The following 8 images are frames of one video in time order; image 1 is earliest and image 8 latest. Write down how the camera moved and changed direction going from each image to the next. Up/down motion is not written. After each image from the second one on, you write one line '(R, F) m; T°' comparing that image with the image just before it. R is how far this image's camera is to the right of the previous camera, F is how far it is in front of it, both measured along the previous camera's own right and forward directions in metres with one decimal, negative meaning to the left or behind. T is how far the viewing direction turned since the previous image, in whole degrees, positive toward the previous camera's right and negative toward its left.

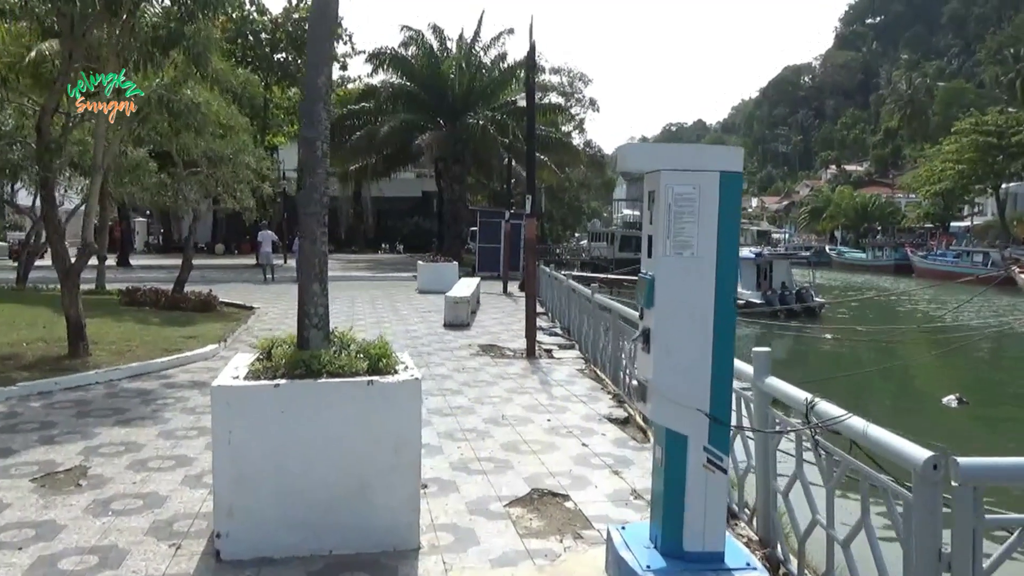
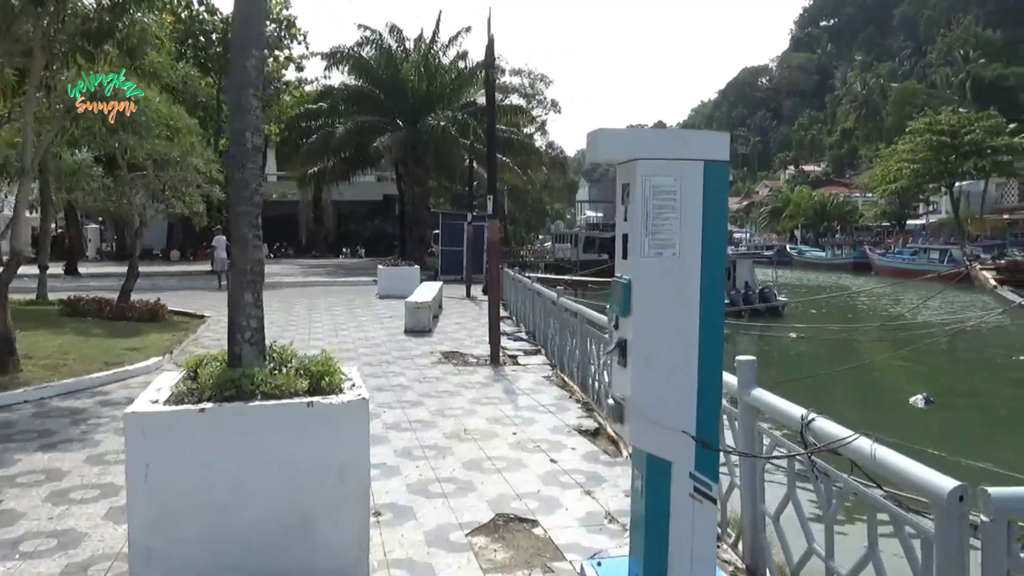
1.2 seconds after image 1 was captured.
(0.0, +0.5) m; +2°
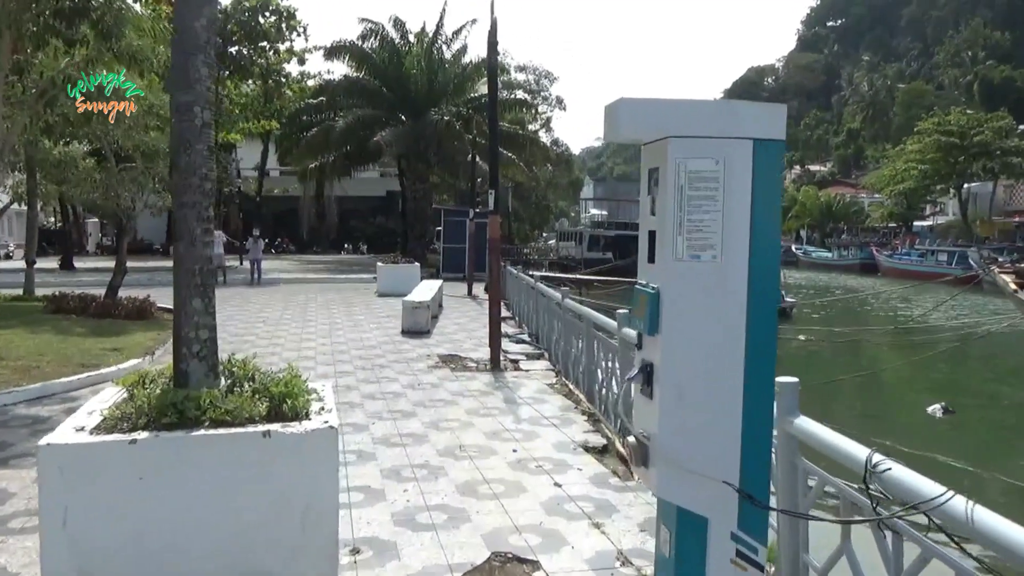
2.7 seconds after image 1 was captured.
(0.0, +0.7) m; 0°
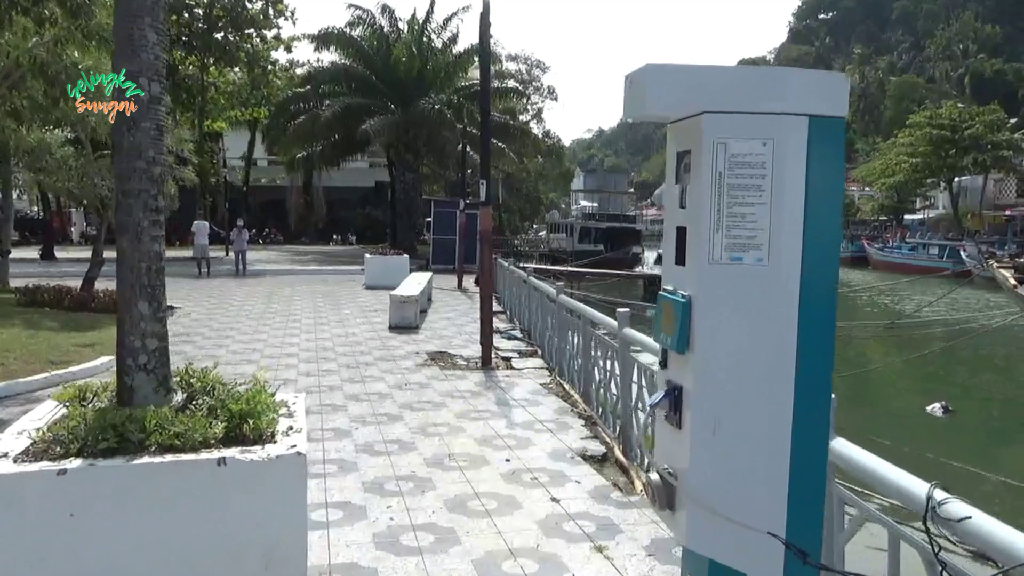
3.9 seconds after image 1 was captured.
(0.0, +0.5) m; +1°
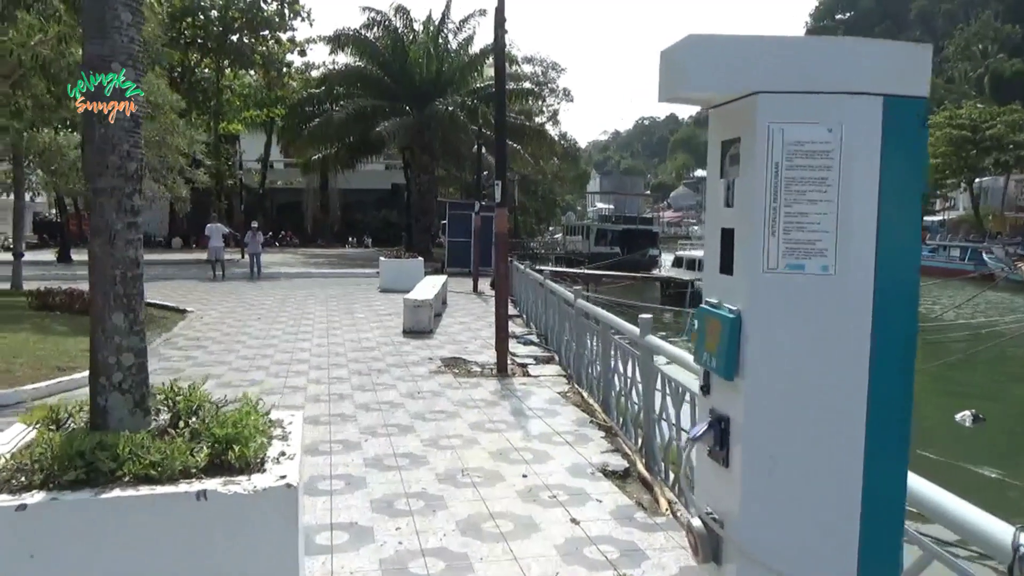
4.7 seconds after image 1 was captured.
(0.0, +0.3) m; -1°
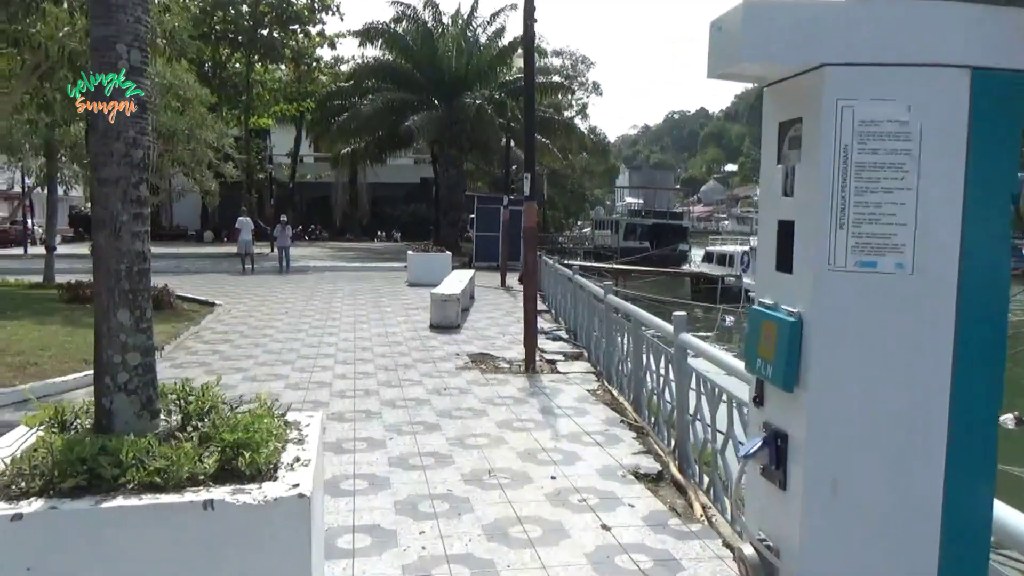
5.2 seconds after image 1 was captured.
(0.0, +0.2) m; -2°
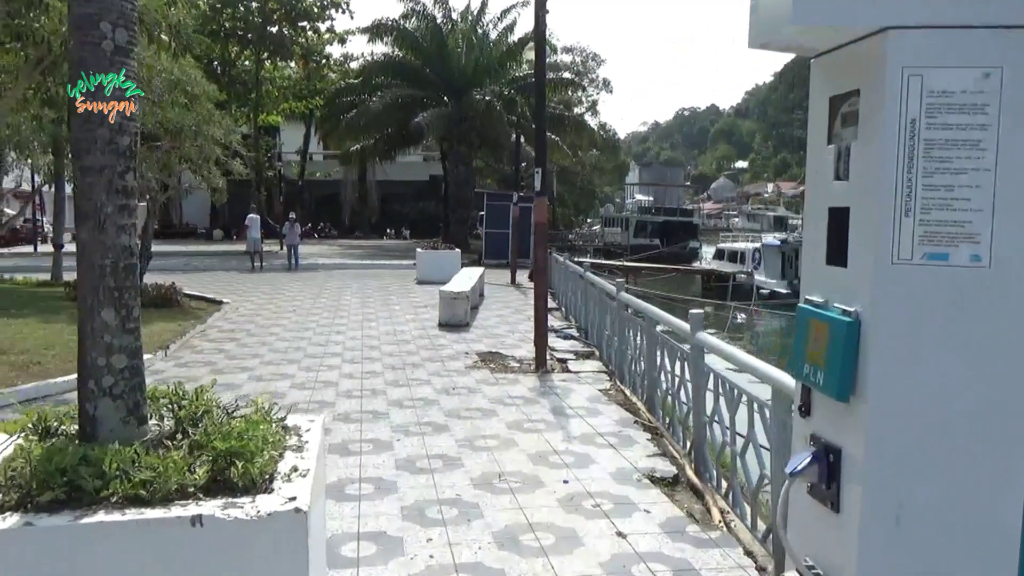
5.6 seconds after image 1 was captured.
(0.0, +0.2) m; -1°
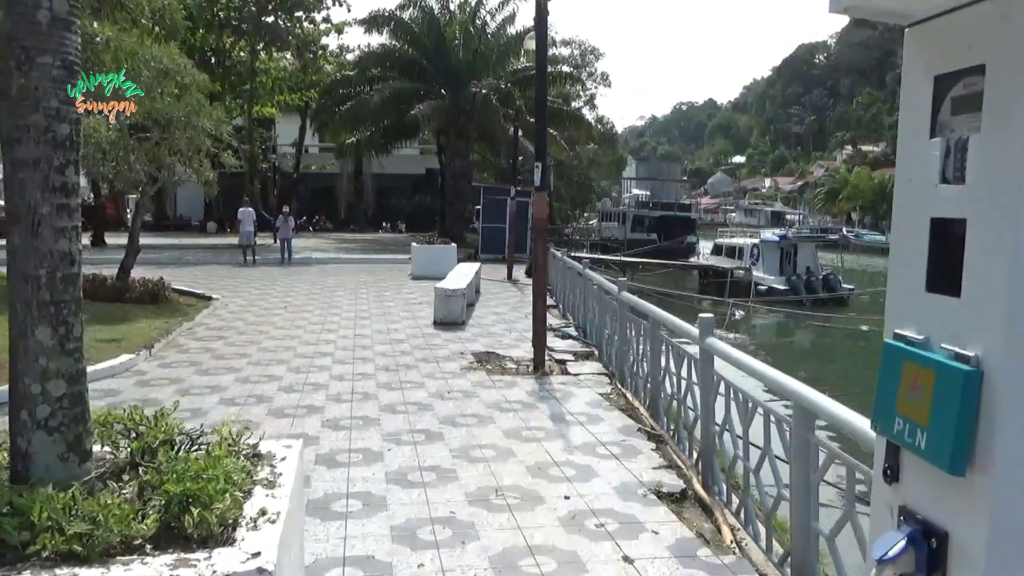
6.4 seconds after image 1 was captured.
(0.0, +0.3) m; 0°
